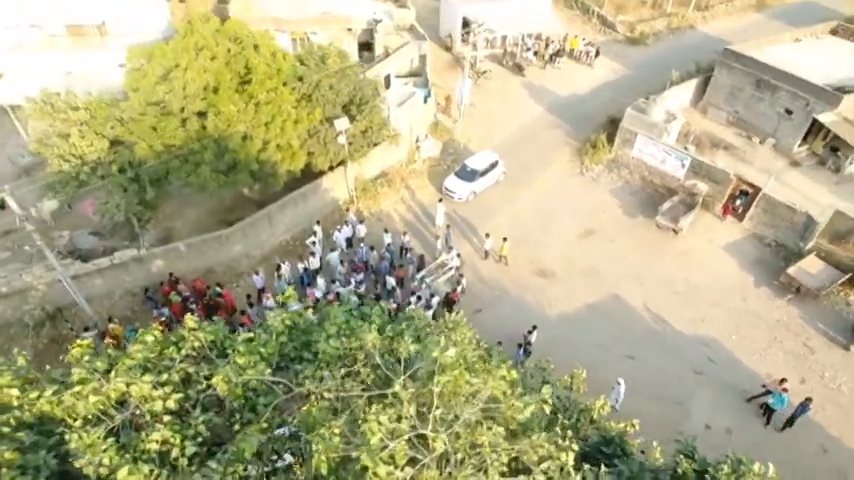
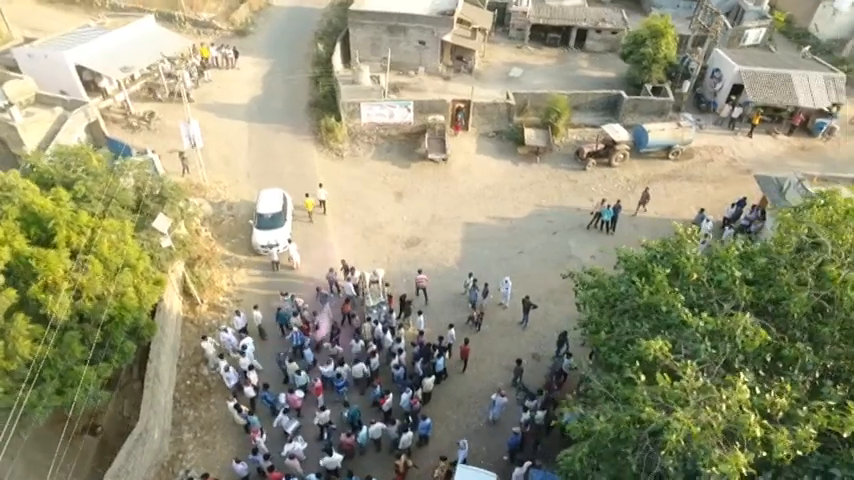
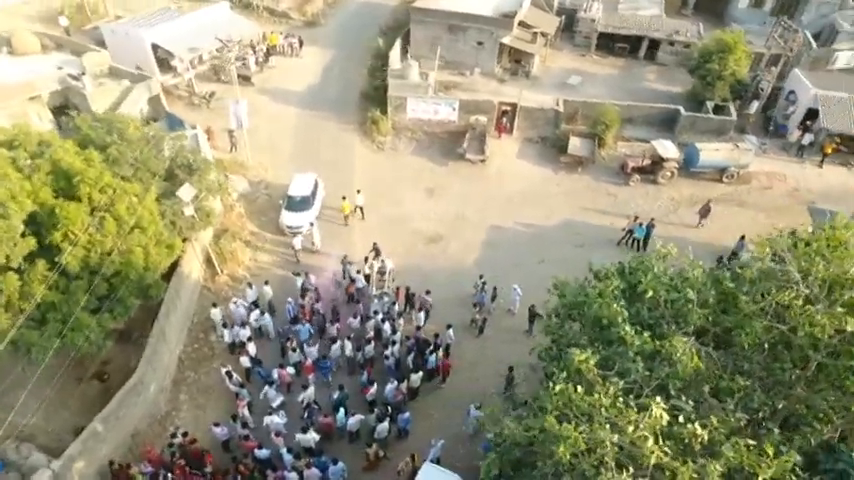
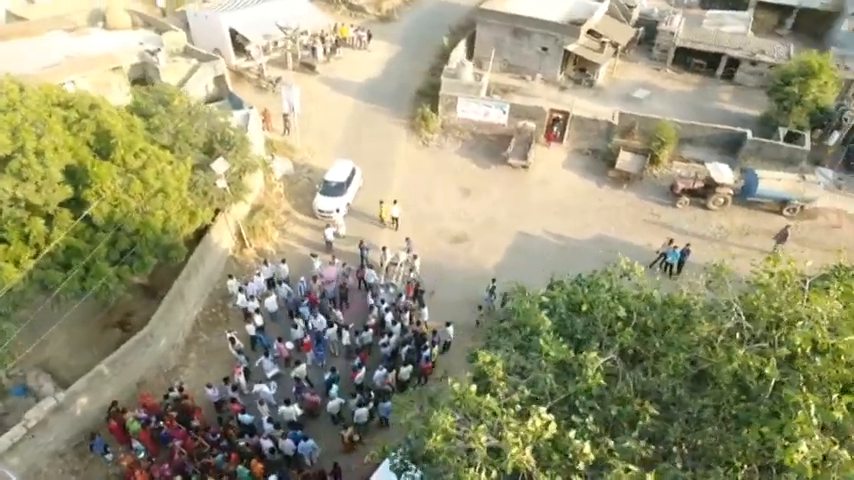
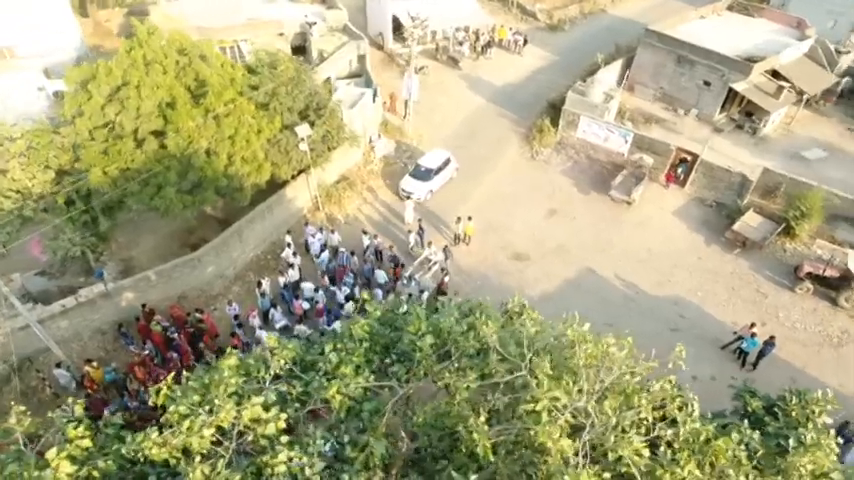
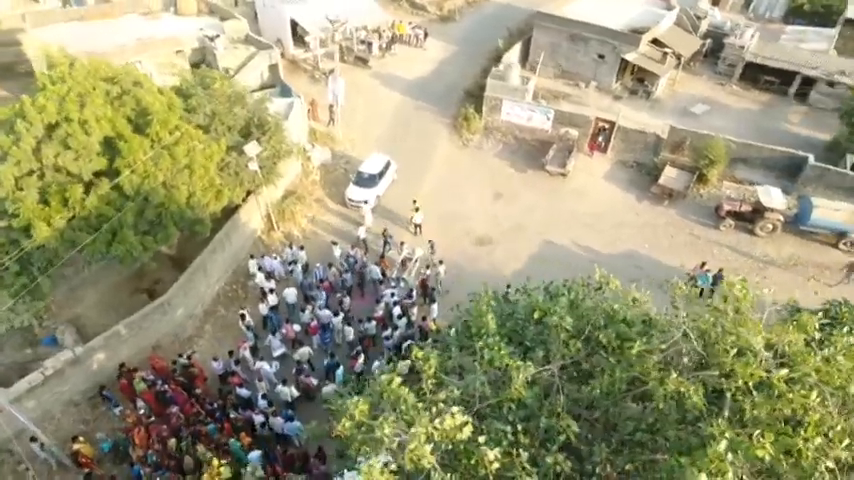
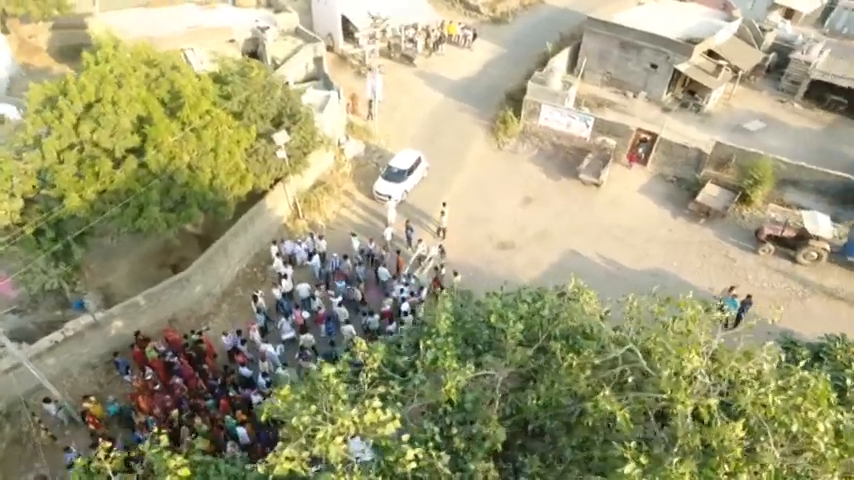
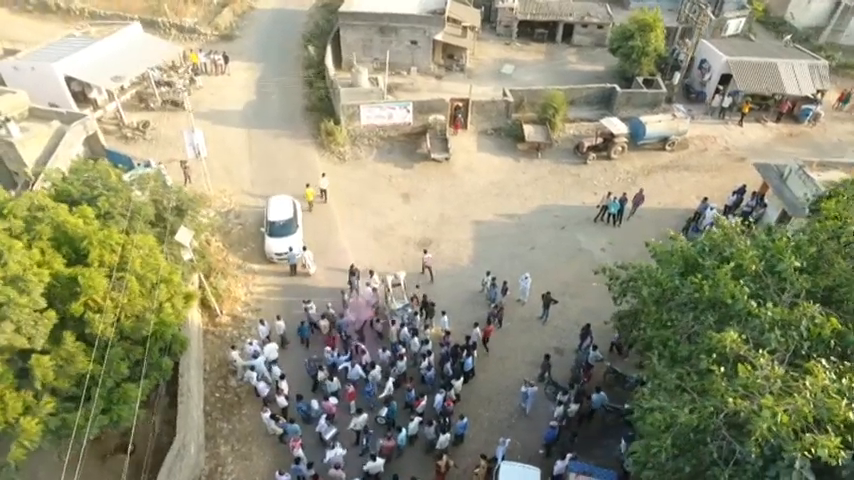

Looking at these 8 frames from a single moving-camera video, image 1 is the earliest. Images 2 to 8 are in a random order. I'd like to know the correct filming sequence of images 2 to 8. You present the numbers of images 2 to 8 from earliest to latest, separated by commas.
5, 7, 6, 4, 3, 2, 8
